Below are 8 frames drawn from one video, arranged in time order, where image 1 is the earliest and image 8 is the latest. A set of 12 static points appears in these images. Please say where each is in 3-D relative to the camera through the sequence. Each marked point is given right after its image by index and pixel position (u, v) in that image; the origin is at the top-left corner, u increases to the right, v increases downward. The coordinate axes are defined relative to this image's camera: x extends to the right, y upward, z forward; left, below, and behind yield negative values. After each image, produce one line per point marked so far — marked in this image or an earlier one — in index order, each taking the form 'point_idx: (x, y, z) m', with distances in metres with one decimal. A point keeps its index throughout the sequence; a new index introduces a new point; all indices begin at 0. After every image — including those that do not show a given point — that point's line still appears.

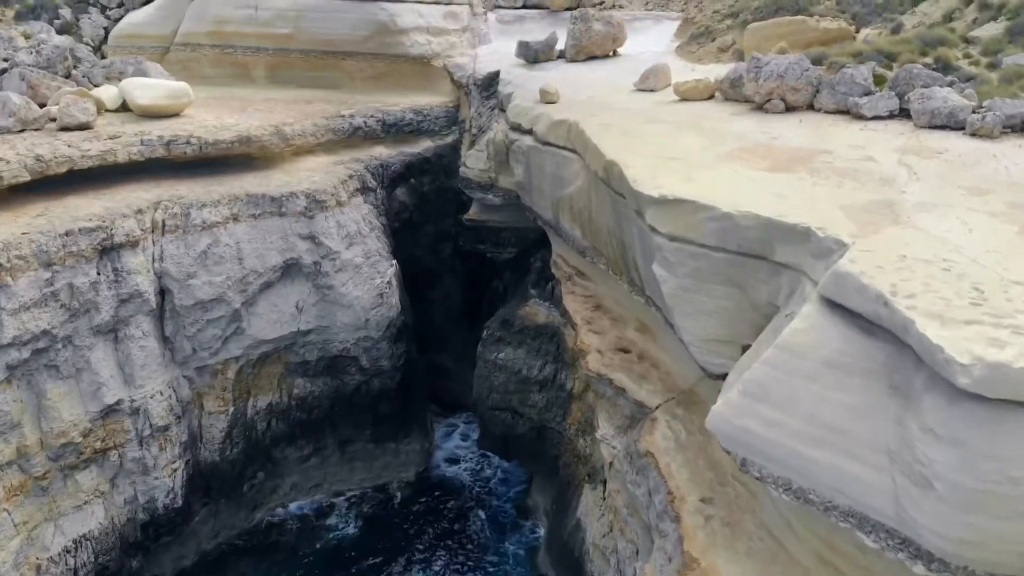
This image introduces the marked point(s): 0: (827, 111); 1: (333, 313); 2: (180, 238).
0: (+2.5, +1.4, +6.5) m
1: (-1.7, -0.2, +7.8) m
2: (-2.8, +0.4, +6.9) m
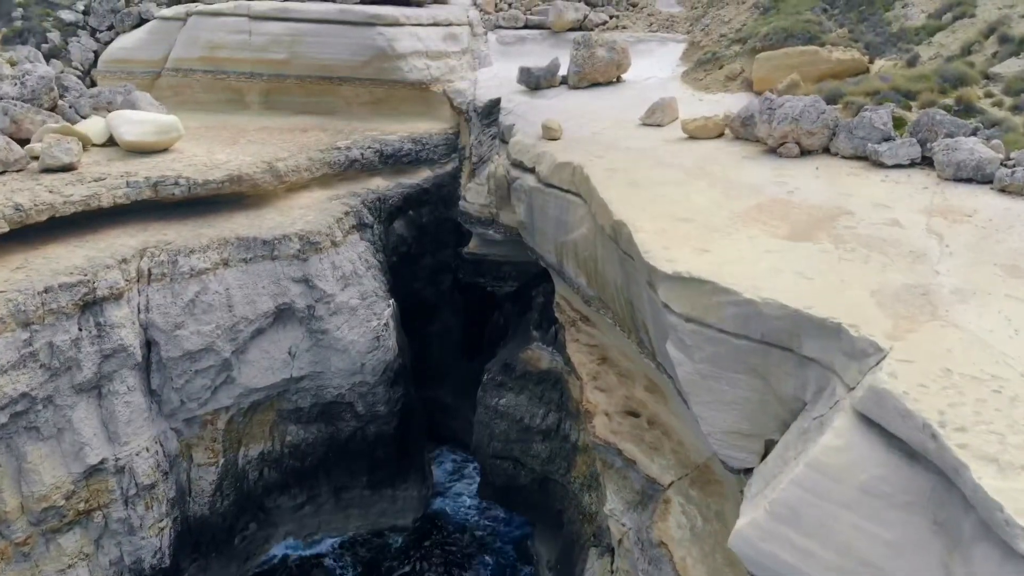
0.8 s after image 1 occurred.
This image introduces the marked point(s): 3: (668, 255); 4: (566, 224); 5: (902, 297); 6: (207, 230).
0: (+2.5, +1.0, +6.2) m
1: (-1.7, -0.6, +7.5) m
2: (-2.7, 0.0, +6.6) m
3: (+0.8, +0.2, +4.3) m
4: (+0.4, +0.5, +6.6) m
5: (+1.7, 0.0, +3.6) m
6: (-2.6, +0.5, +7.0) m
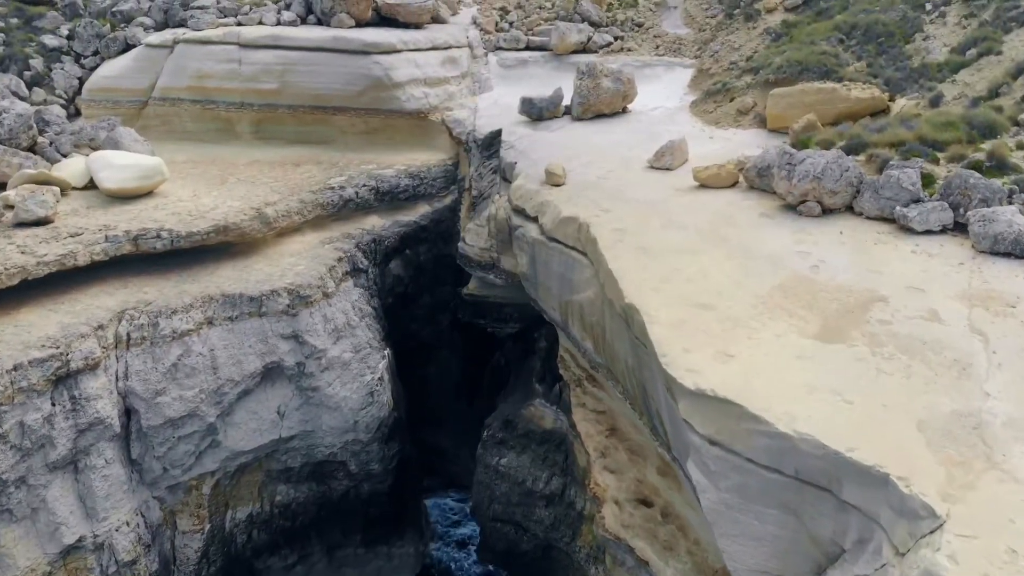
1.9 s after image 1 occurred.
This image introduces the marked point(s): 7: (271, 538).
0: (+2.5, +0.5, +5.8) m
1: (-1.7, -1.1, +7.1) m
2: (-2.7, -0.5, +6.2) m
3: (+0.8, -0.3, +3.9) m
4: (+0.5, 0.0, +6.2) m
5: (+1.7, -0.6, +3.3) m
6: (-2.6, 0.0, +6.6) m
7: (-2.1, -2.2, +7.4) m
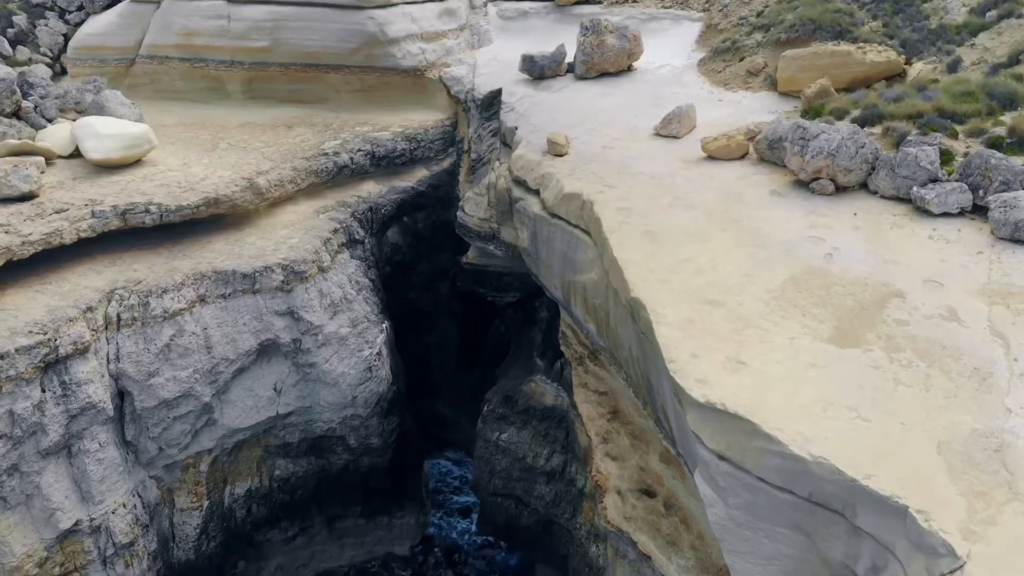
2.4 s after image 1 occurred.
0: (+2.5, +0.6, +5.6) m
1: (-1.7, -0.9, +7.0) m
2: (-2.7, -0.3, +6.0) m
3: (+0.8, -0.4, +3.7) m
4: (+0.5, +0.2, +6.0) m
5: (+1.7, -0.6, +3.1) m
6: (-2.6, +0.2, +6.5) m
7: (-2.1, -2.0, +7.3) m
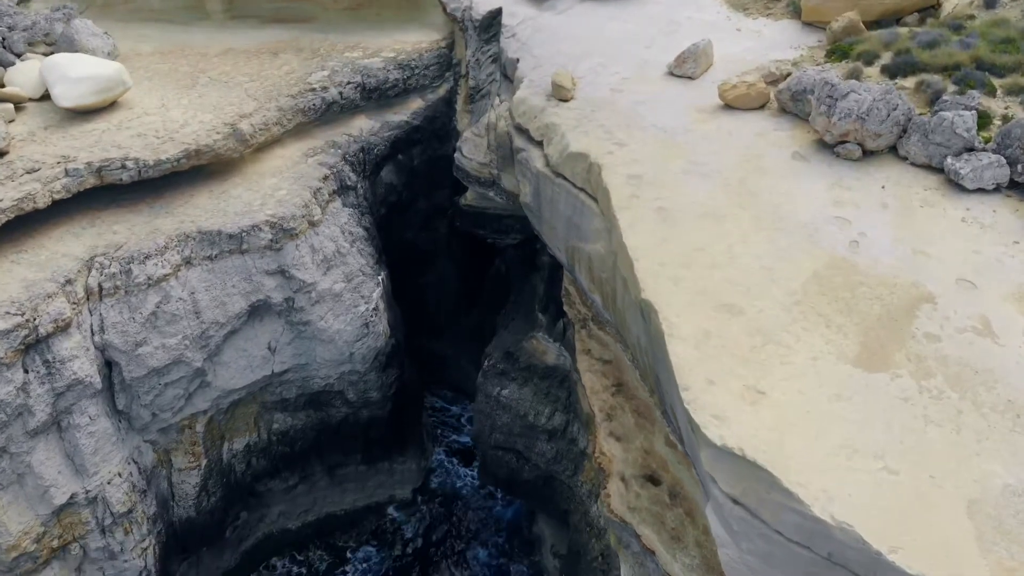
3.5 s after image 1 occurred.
0: (+2.5, +0.8, +5.2) m
1: (-1.6, -0.5, +6.8) m
2: (-2.7, -0.1, +5.8) m
3: (+0.8, -0.5, +3.5) m
4: (+0.5, +0.4, +5.7) m
5: (+1.7, -0.8, +2.9) m
6: (-2.6, +0.5, +6.1) m
7: (-2.1, -1.5, +7.3) m
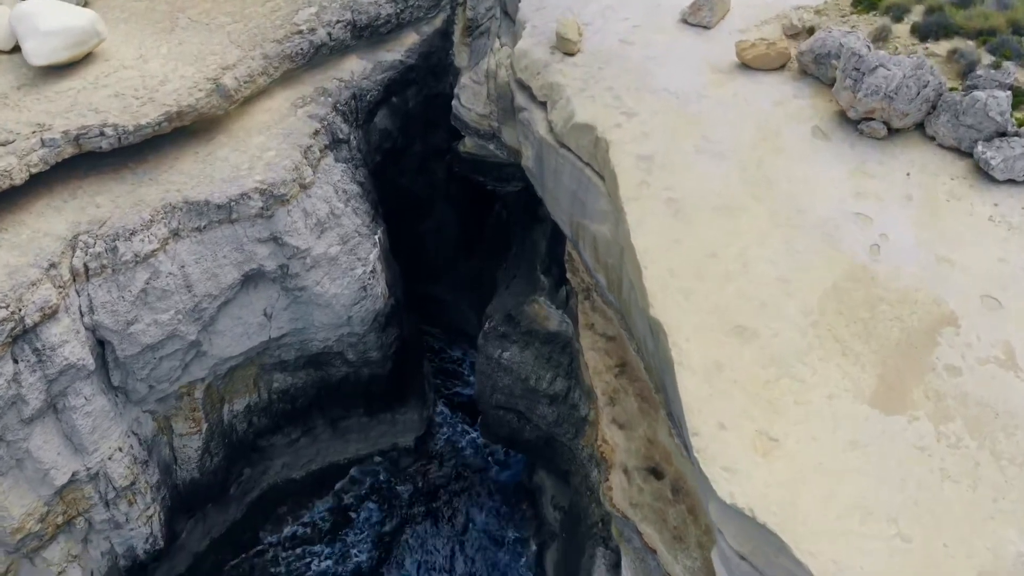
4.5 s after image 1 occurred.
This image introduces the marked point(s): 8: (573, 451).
0: (+2.6, +0.8, +4.9) m
1: (-1.6, -0.2, +6.6) m
2: (-2.7, +0.1, +5.6) m
3: (+0.9, -0.6, +3.4) m
4: (+0.5, +0.5, +5.4) m
5: (+1.8, -1.1, +2.9) m
6: (-2.6, +0.7, +5.8) m
7: (-2.1, -1.2, +7.3) m
8: (+0.5, -1.3, +6.7) m
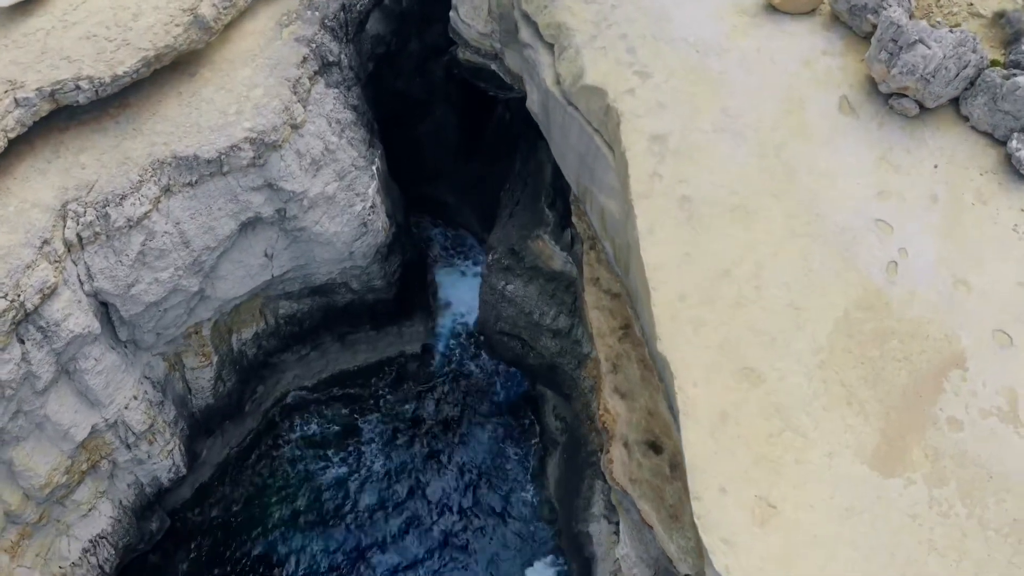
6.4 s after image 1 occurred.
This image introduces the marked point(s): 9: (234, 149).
0: (+2.6, +0.9, +4.6) m
1: (-1.6, +0.3, +6.6) m
2: (-2.7, +0.3, +5.5) m
3: (+0.9, -0.9, +3.5) m
4: (+0.5, +0.7, +5.2) m
5: (+1.8, -1.5, +3.1) m
6: (-2.5, +0.9, +5.5) m
7: (-2.1, -0.5, +7.4) m
8: (+0.5, -0.8, +6.9) m
9: (-1.9, +0.9, +5.7) m
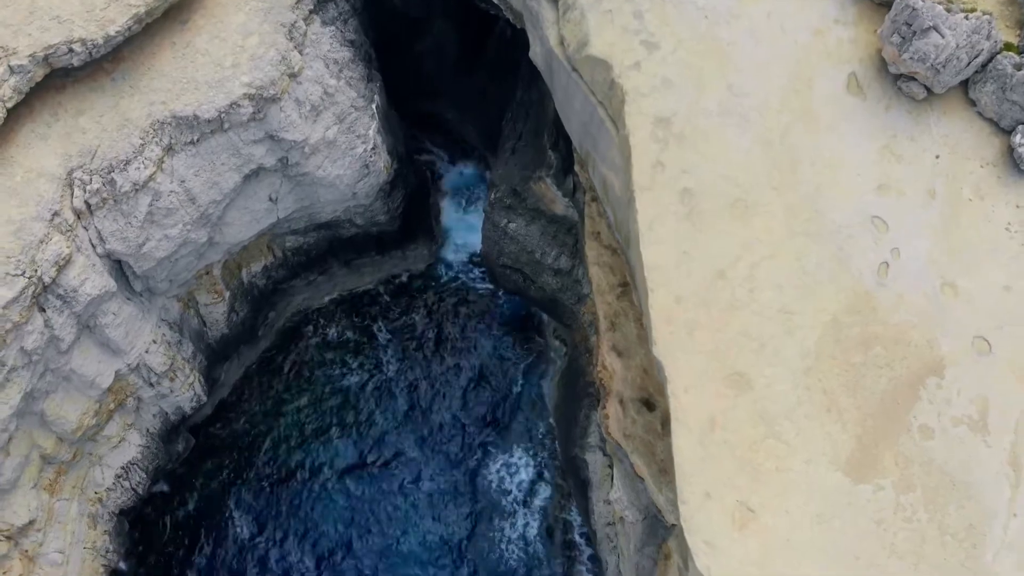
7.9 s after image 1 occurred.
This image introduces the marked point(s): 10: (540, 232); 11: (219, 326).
0: (+2.6, +0.9, +4.6) m
1: (-1.6, +0.7, +6.6) m
2: (-2.7, +0.5, +5.5) m
3: (+0.9, -1.1, +3.8) m
4: (+0.5, +0.9, +5.2) m
5: (+1.8, -1.7, +3.6) m
6: (-2.5, +1.2, +5.5) m
7: (-2.1, +0.2, +7.6) m
8: (+0.5, -0.3, +7.1) m
9: (-1.9, +1.2, +5.6) m
10: (+0.2, +0.5, +6.8) m
11: (-2.6, -0.3, +7.2) m
